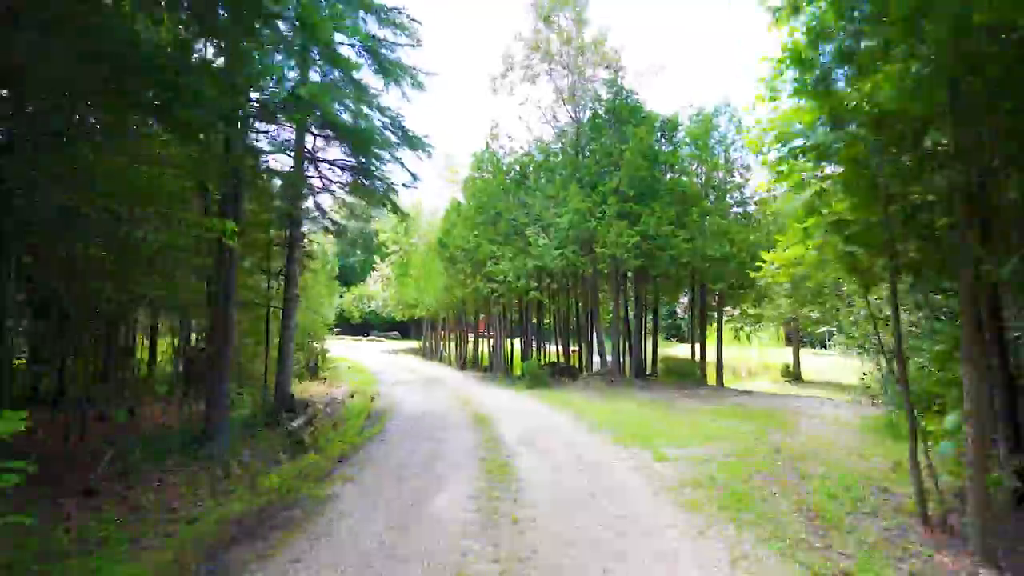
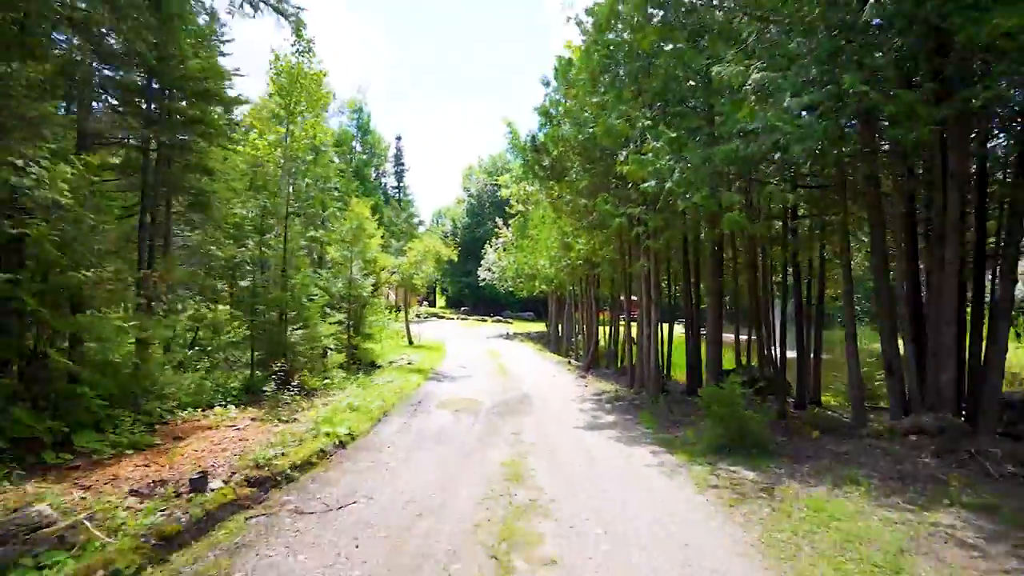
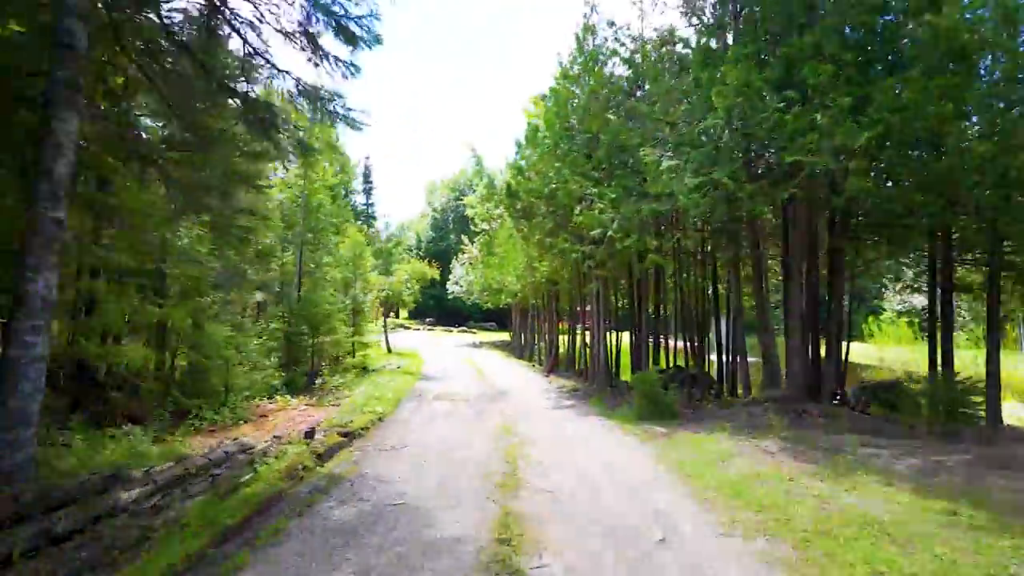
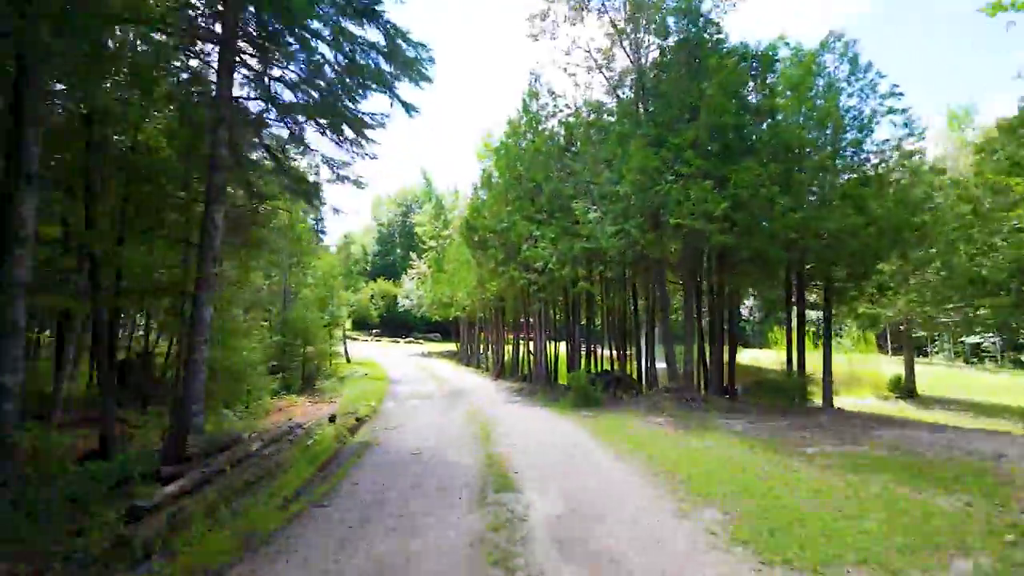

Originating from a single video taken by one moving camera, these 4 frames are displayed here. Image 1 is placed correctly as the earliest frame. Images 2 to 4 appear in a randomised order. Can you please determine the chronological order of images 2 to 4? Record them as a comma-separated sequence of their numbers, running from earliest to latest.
4, 3, 2
